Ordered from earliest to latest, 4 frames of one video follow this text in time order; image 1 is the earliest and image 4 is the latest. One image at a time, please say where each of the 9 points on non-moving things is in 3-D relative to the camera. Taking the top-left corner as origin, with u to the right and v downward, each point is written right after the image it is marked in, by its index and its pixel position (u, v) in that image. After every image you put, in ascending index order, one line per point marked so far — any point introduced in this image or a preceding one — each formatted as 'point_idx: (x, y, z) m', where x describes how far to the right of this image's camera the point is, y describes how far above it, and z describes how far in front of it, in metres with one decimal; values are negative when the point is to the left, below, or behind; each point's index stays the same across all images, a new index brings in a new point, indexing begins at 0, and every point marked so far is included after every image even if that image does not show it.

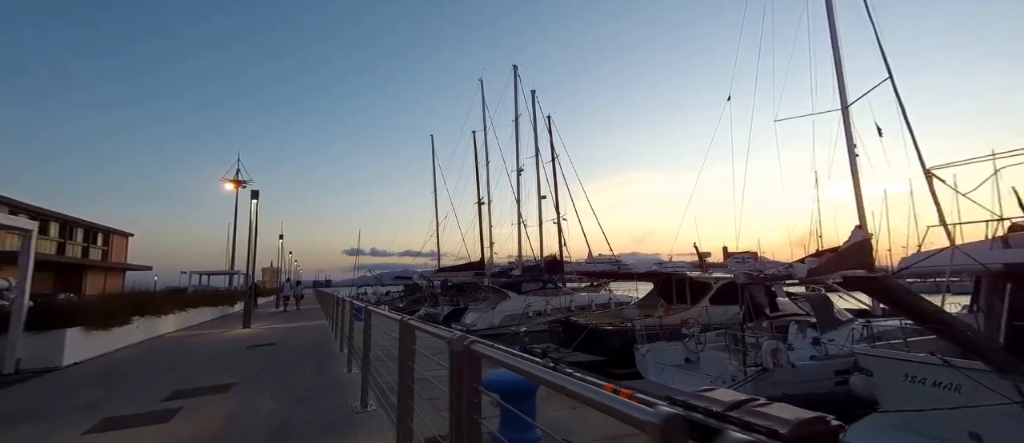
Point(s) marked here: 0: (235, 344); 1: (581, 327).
0: (-7.7, -3.5, +12.1) m
1: (+2.3, -3.5, +14.5) m
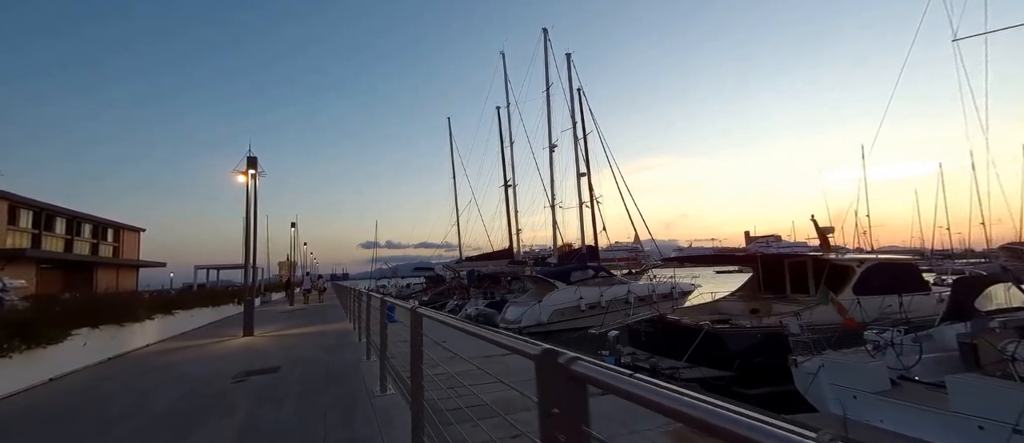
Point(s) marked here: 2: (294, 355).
0: (-5.6, -2.8, +8.5) m
1: (+4.4, -2.6, +10.6) m
2: (-4.3, -2.7, +8.5) m
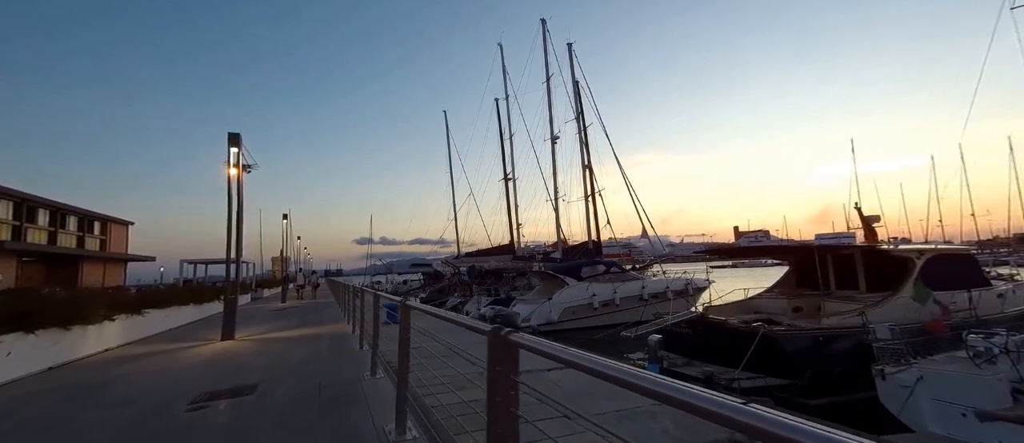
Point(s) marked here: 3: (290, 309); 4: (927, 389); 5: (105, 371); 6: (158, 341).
0: (-5.1, -2.5, +6.9) m
1: (+4.9, -2.3, +9.2) m
2: (-3.8, -2.4, +7.0) m
3: (-10.2, -4.0, +20.0) m
4: (+6.5, -2.6, +6.8) m
5: (-7.3, -2.7, +7.9) m
6: (-8.8, -2.9, +10.8) m
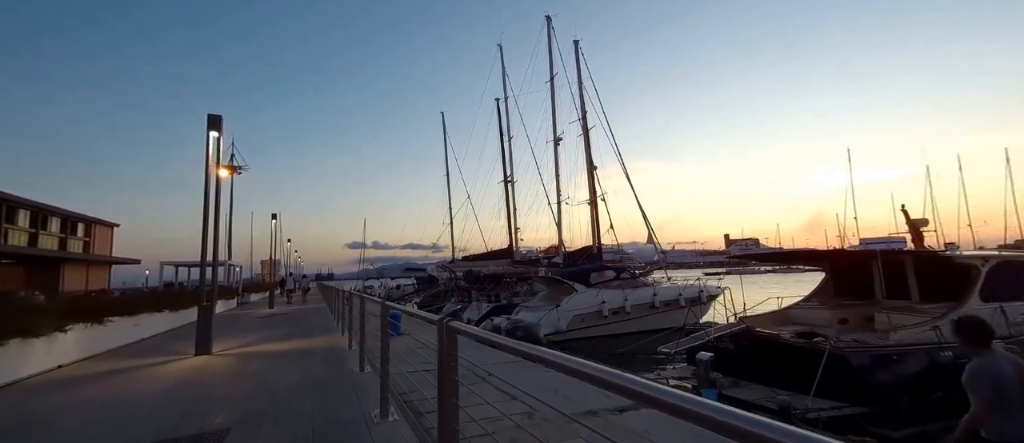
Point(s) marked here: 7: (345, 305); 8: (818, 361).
0: (-4.6, -2.4, +5.5) m
1: (+5.4, -2.3, +7.9) m
2: (-3.3, -2.3, +5.6) m
3: (-9.9, -4.0, +18.5) m
4: (+7.0, -2.6, +5.5) m
5: (-6.8, -2.6, +6.4) m
6: (-8.3, -2.8, +9.3) m
7: (-3.9, -2.0, +10.3) m
8: (+5.4, -2.5, +7.8) m
